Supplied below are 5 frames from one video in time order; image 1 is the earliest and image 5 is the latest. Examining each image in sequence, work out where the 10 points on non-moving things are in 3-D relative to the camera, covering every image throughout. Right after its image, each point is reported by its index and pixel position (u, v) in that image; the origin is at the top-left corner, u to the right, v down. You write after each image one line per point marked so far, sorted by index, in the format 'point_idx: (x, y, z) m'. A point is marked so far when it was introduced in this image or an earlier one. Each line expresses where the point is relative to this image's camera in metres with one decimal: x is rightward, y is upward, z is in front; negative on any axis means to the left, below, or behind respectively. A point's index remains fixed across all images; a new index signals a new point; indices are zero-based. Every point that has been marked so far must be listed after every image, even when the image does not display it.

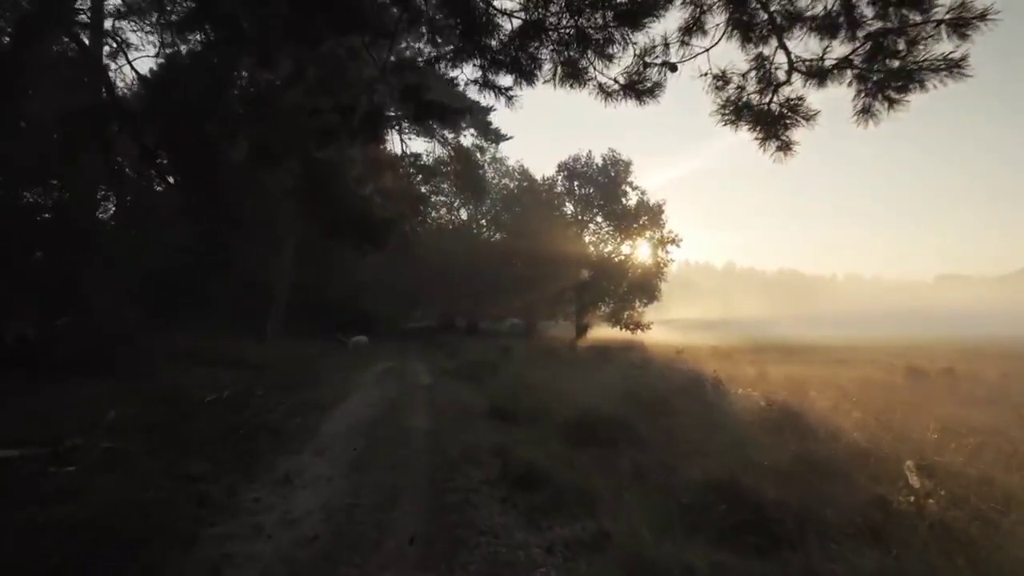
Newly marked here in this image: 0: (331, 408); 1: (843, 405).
0: (-4.3, -2.9, +16.9) m
1: (+8.5, -3.1, +18.7) m
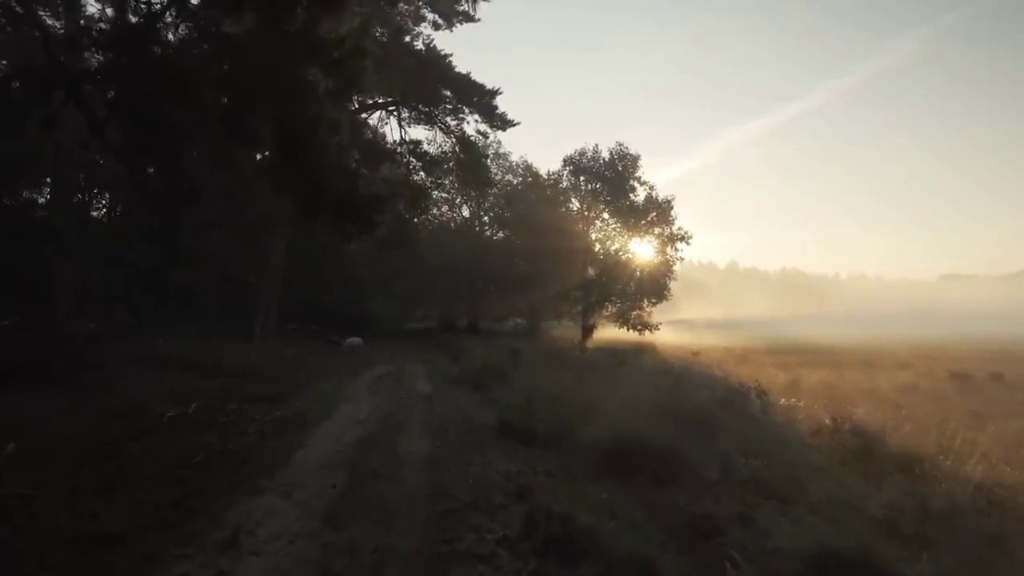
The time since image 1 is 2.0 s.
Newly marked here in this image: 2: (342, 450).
0: (-4.0, -2.8, +14.3) m
1: (+8.8, -3.0, +16.1) m
2: (-2.9, -2.7, +12.1) m
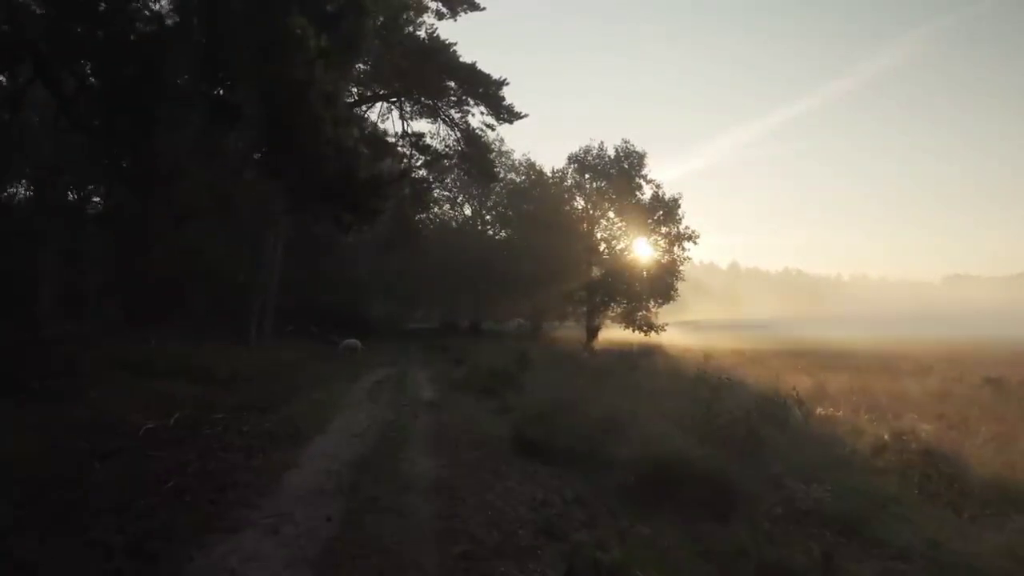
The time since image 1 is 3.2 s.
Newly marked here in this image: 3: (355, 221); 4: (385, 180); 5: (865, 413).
0: (-3.7, -2.7, +12.8) m
1: (+9.1, -3.0, +14.7) m
2: (-2.6, -2.7, +10.6) m
3: (-3.0, +1.3, +13.6) m
4: (-2.4, +2.0, +13.5) m
5: (+8.6, -3.0, +17.2) m
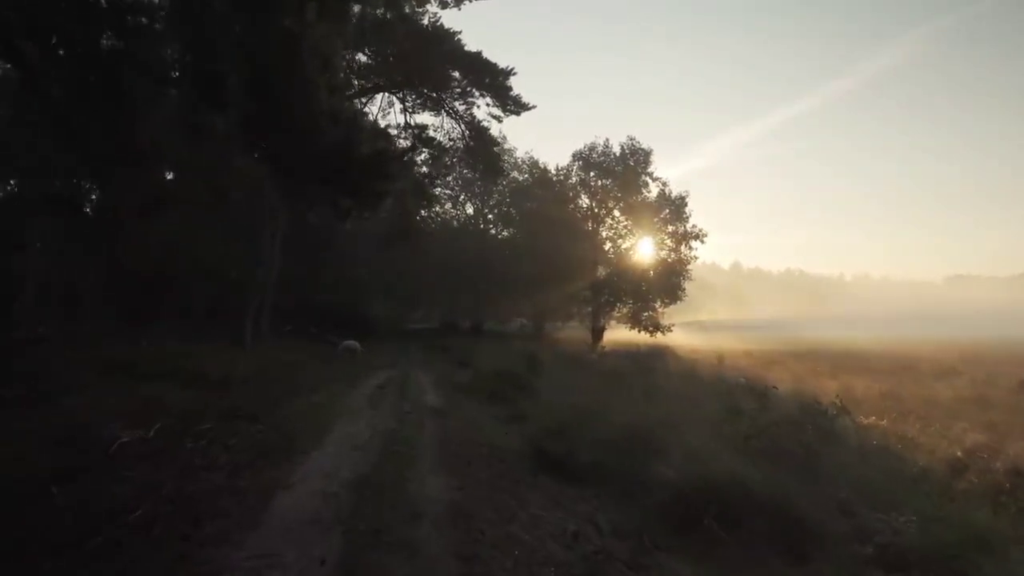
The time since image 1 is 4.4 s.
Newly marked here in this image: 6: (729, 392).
0: (-3.4, -2.7, +11.5) m
1: (+9.4, -2.9, +13.3) m
2: (-2.3, -2.7, +9.2) m
3: (-2.7, +1.4, +12.2) m
4: (-2.1, +2.1, +12.1) m
5: (+8.9, -3.0, +15.8) m
6: (+5.9, -2.8, +19.0) m
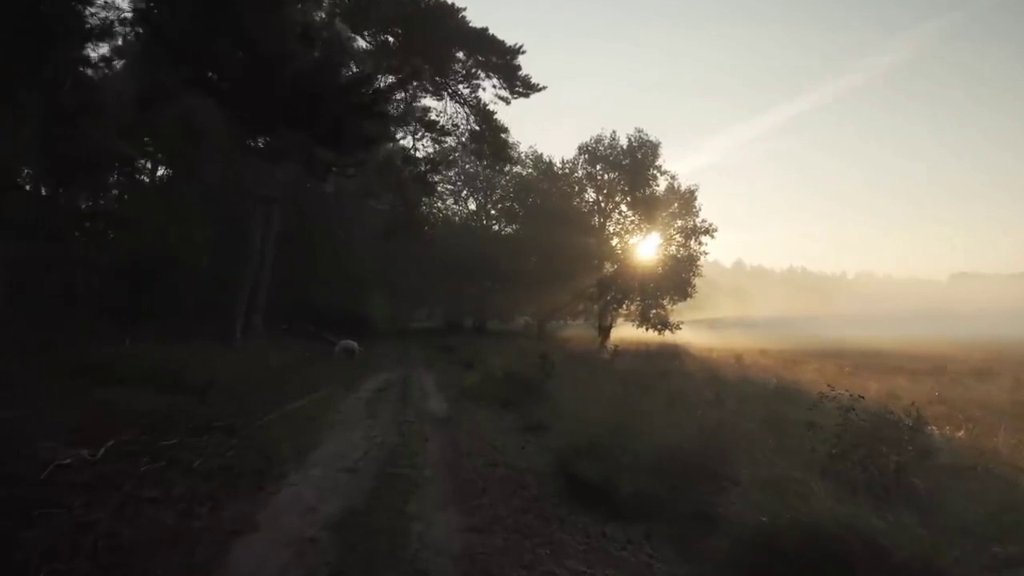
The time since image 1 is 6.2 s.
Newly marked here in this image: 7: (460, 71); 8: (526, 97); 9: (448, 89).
0: (-3.0, -2.5, +9.3) m
1: (+9.7, -2.8, +11.2) m
2: (-2.0, -2.5, +7.1) m
3: (-2.4, +1.5, +10.1) m
4: (-1.8, +2.3, +10.0) m
5: (+9.2, -2.8, +13.7) m
6: (+6.2, -2.6, +16.9) m
7: (-1.3, +6.1, +18.8) m
8: (+0.5, +5.6, +19.3) m
9: (-1.6, +5.8, +19.1) m
